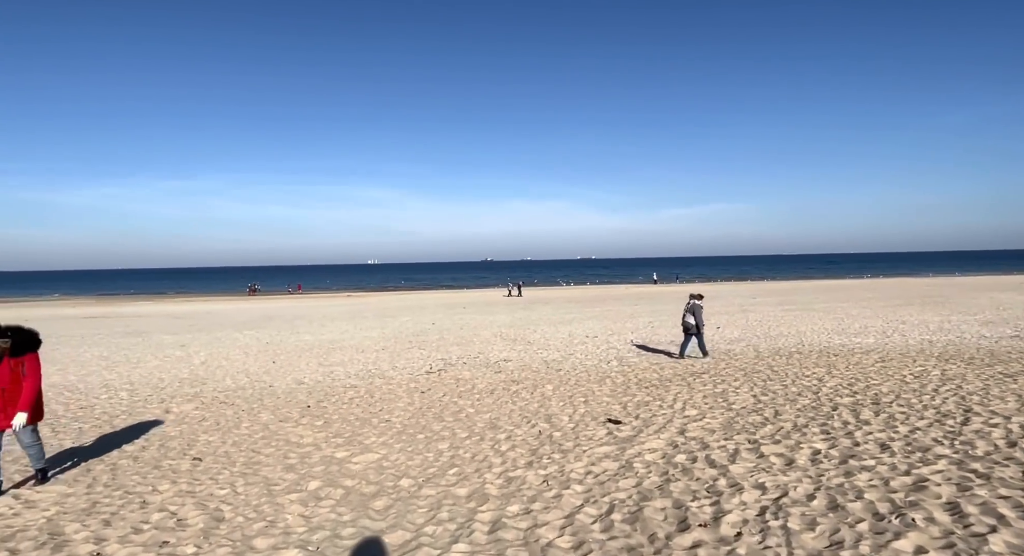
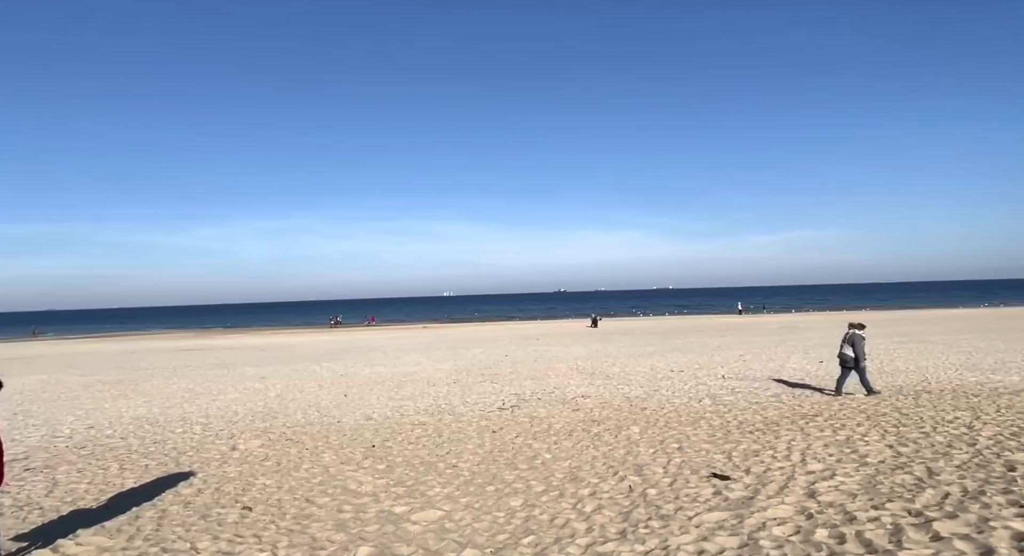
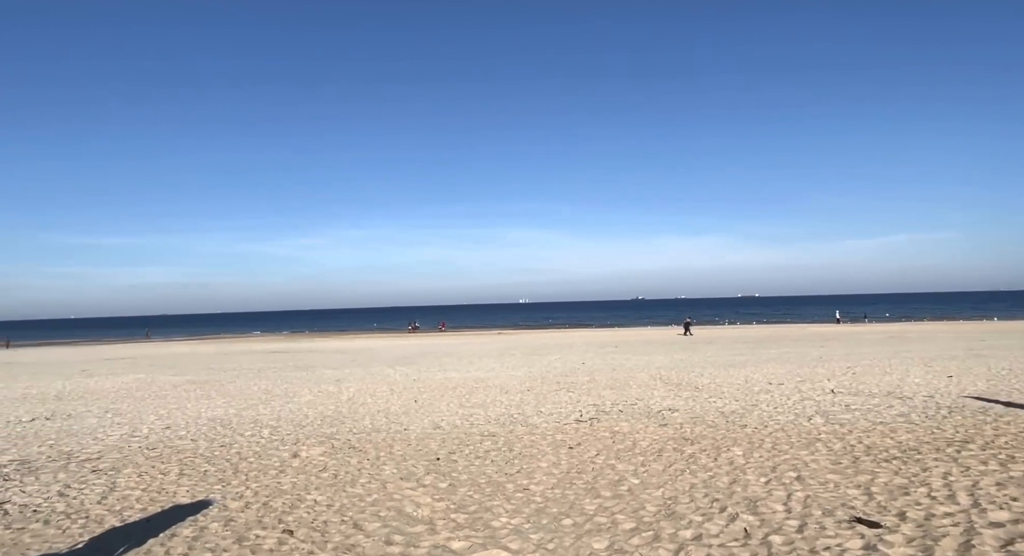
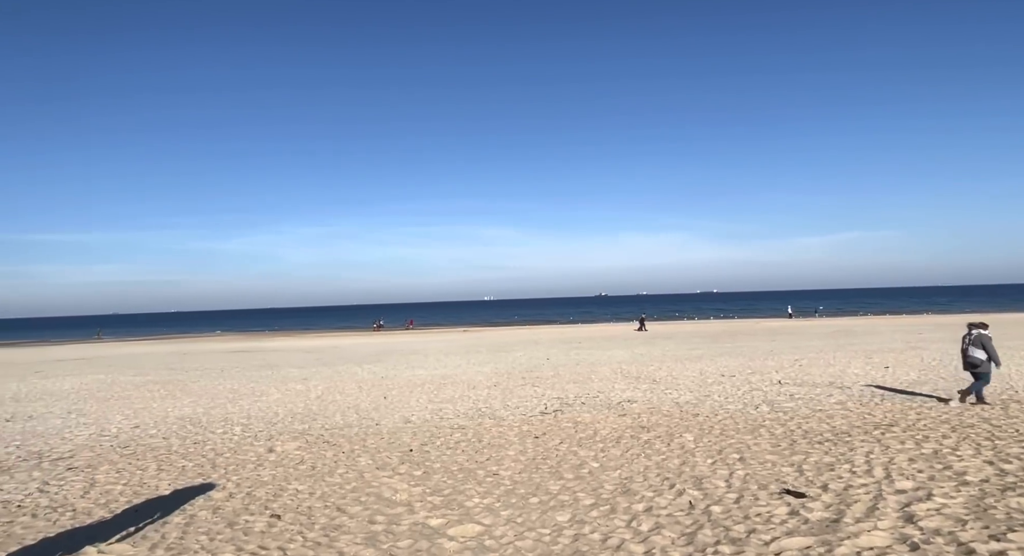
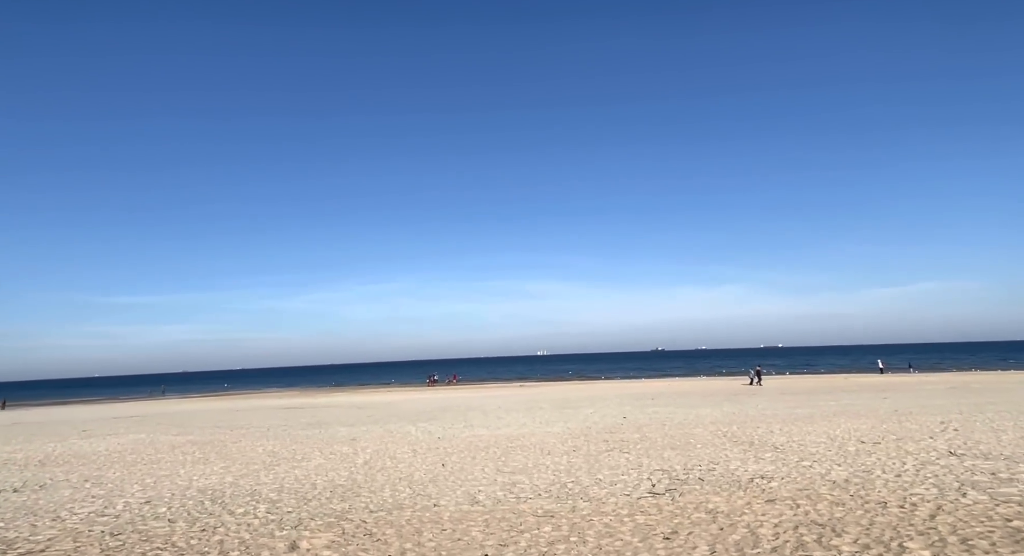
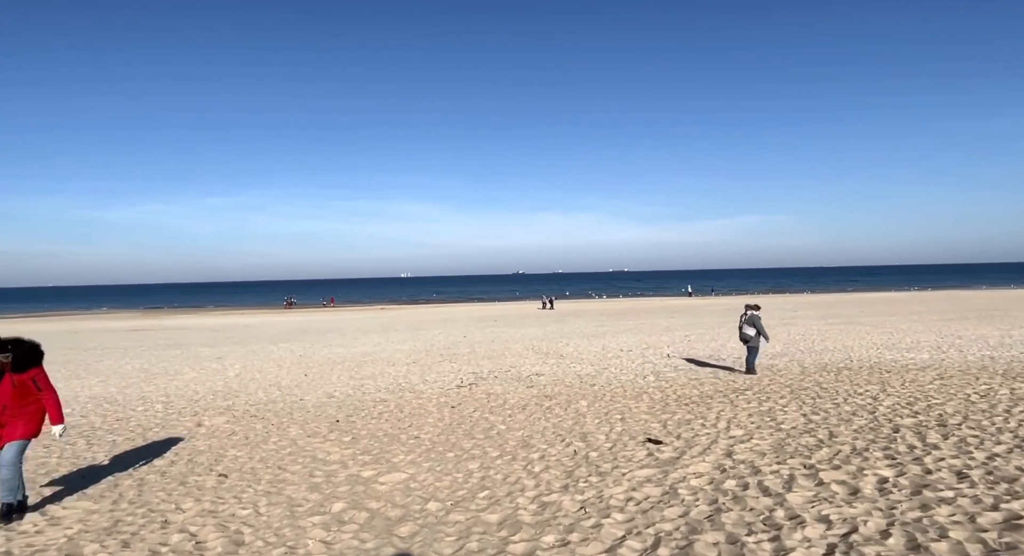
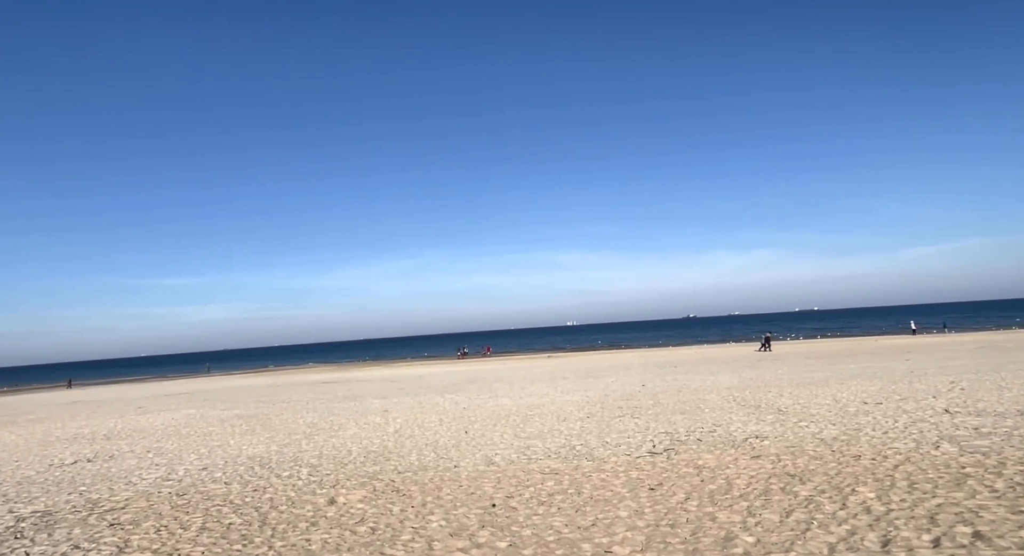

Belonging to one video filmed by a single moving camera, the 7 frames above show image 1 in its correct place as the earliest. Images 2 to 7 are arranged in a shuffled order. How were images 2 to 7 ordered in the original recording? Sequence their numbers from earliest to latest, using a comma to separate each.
6, 2, 4, 3, 7, 5
